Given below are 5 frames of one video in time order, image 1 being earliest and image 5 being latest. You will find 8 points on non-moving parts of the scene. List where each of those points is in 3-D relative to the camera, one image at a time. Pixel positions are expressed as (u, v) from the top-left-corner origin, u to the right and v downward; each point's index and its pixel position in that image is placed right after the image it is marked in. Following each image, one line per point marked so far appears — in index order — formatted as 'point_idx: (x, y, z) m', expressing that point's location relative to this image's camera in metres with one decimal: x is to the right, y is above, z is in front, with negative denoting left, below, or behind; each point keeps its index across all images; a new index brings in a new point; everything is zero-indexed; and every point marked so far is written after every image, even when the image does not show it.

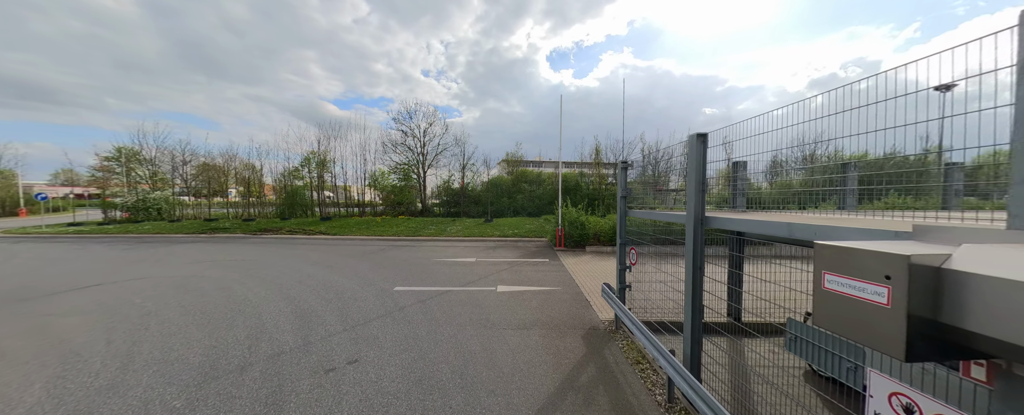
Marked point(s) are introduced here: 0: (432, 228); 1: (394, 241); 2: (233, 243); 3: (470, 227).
0: (-4.2, -1.0, +14.3) m
1: (-5.2, -1.5, +12.2) m
2: (-12.1, -1.4, +11.8) m
3: (-2.1, -1.0, +14.5) m
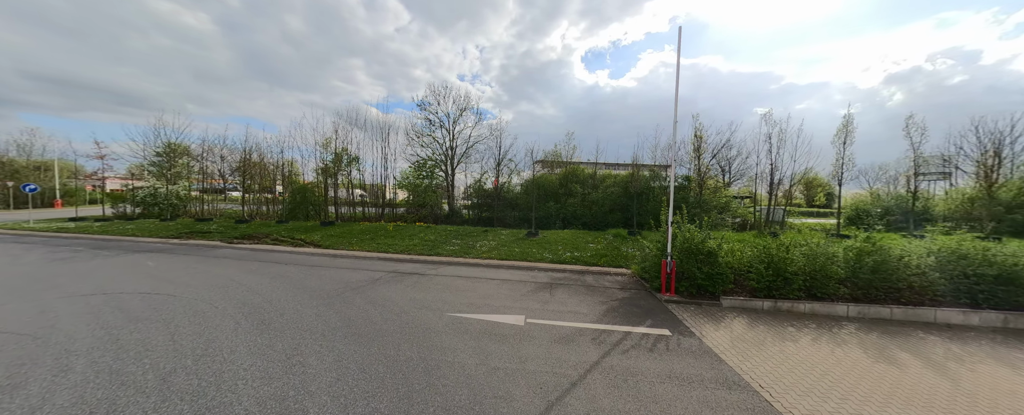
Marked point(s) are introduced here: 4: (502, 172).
0: (-2.1, -1.3, +10.3) m
1: (-3.4, -1.7, +8.3) m
2: (-10.3, -1.5, +8.7) m
3: (-0.1, -1.3, +10.3) m
4: (-0.6, +2.2, +17.2) m
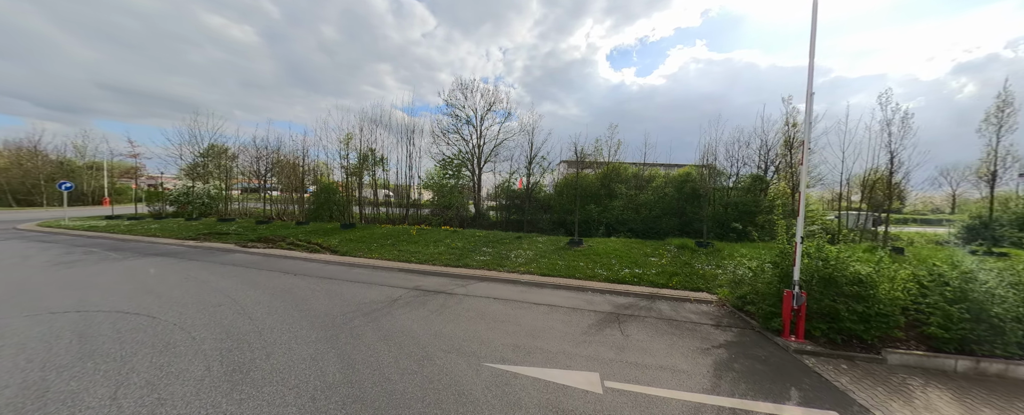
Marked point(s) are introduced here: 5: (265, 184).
0: (-0.9, -1.4, +8.8) m
1: (-2.3, -1.7, +6.9) m
2: (-9.1, -1.5, +7.9) m
3: (+1.2, -1.4, +8.7) m
4: (+1.2, +2.0, +15.6) m
5: (-17.0, +1.6, +19.3) m
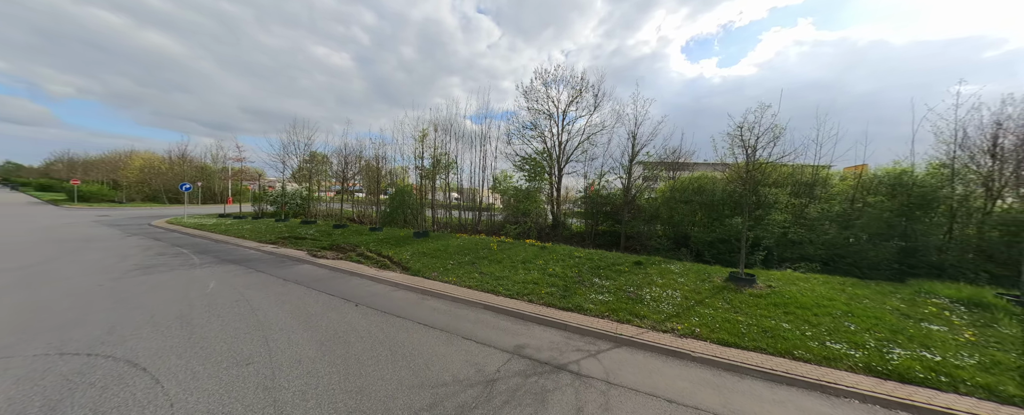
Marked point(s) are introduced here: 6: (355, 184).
0: (+1.9, -1.7, +6.1) m
1: (+0.1, -2.0, +4.6) m
2: (-6.3, -1.6, +6.9) m
3: (+3.9, -1.8, +5.6) m
4: (+5.4, +1.6, +12.4) m
5: (-11.6, +1.5, +19.8) m
6: (-11.4, +1.7, +19.7) m
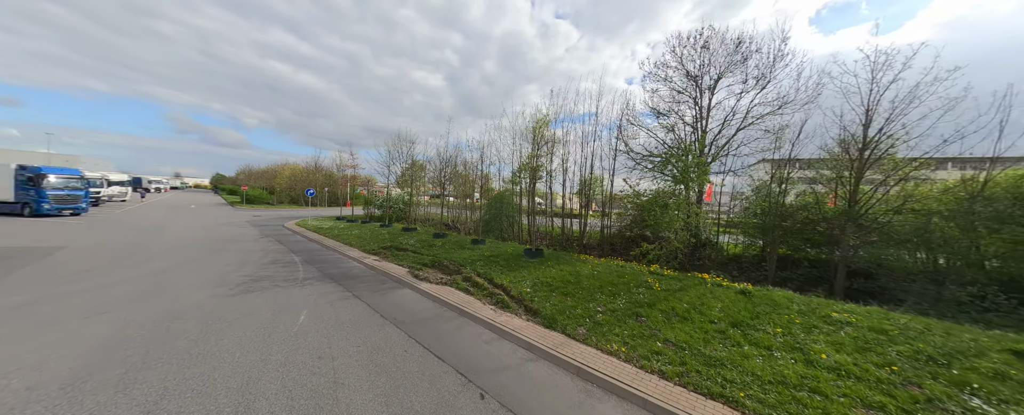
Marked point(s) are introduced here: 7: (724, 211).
0: (+4.6, -2.0, +2.6) m
1: (+2.4, -2.2, +1.6) m
2: (-3.2, -1.8, +5.6) m
3: (+6.3, -2.1, +1.6) m
4: (+9.7, +1.1, +7.8) m
5: (-4.7, +1.2, +19.5) m
6: (-4.5, +1.3, +19.3) m
7: (+7.7, 0.0, +10.3) m
